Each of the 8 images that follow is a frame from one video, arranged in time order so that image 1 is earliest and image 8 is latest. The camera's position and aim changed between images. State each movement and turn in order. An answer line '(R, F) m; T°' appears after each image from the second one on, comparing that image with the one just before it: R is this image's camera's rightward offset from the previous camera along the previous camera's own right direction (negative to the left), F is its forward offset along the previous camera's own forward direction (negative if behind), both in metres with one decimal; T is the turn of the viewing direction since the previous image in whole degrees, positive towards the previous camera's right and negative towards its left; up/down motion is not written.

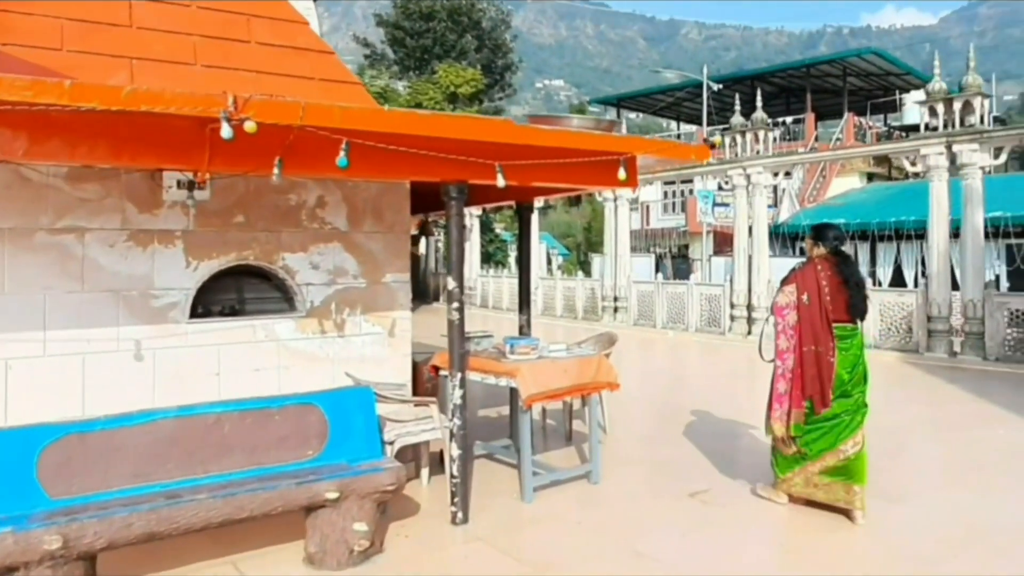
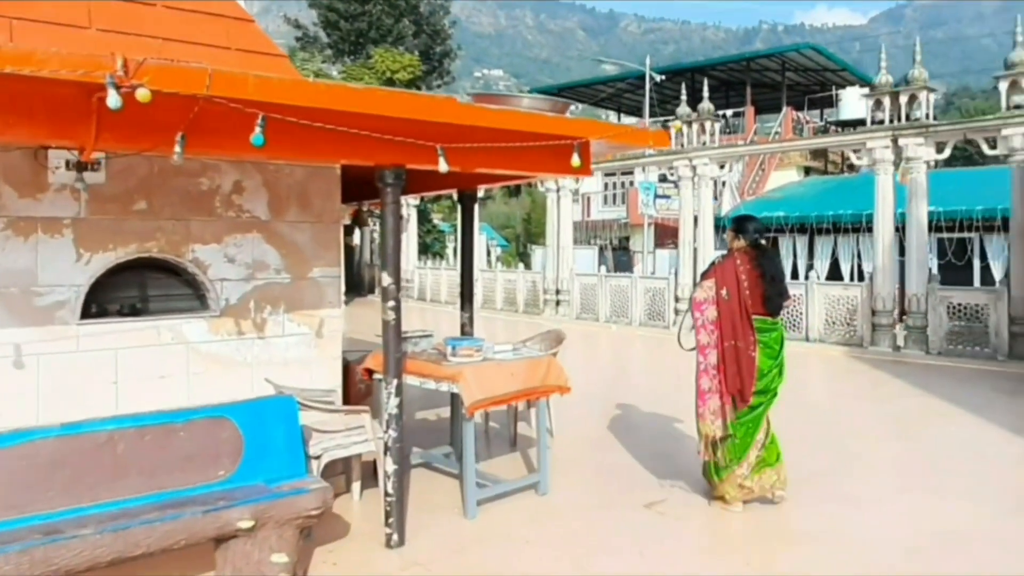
(0.0, +0.4) m; +4°
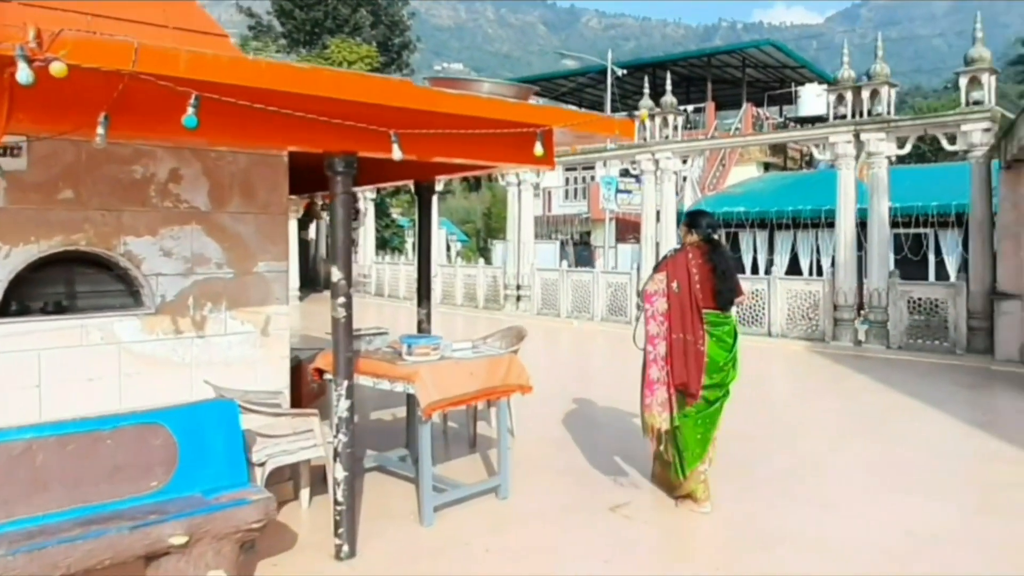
(0.0, +0.2) m; +3°
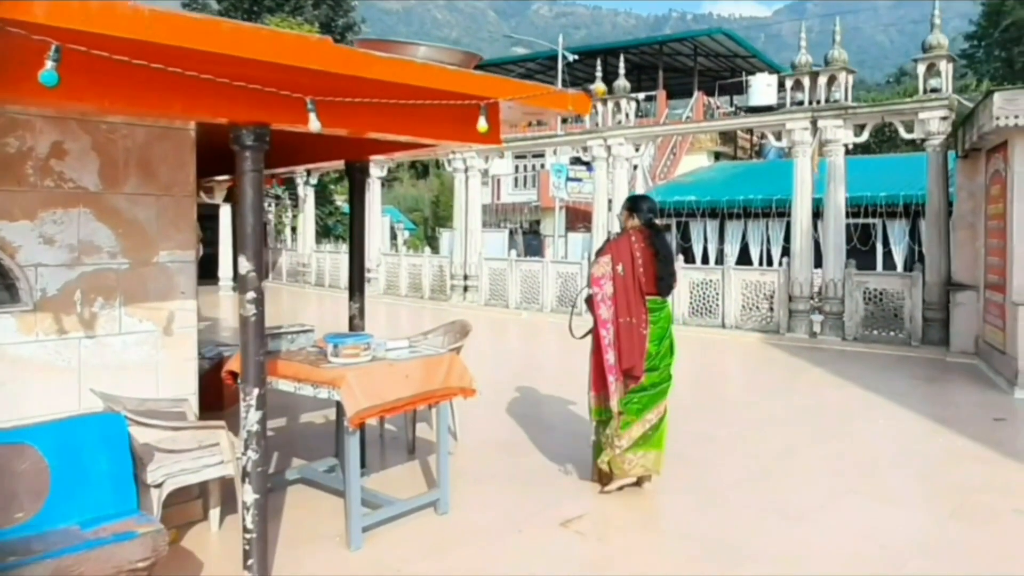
(0.0, +0.5) m; +3°
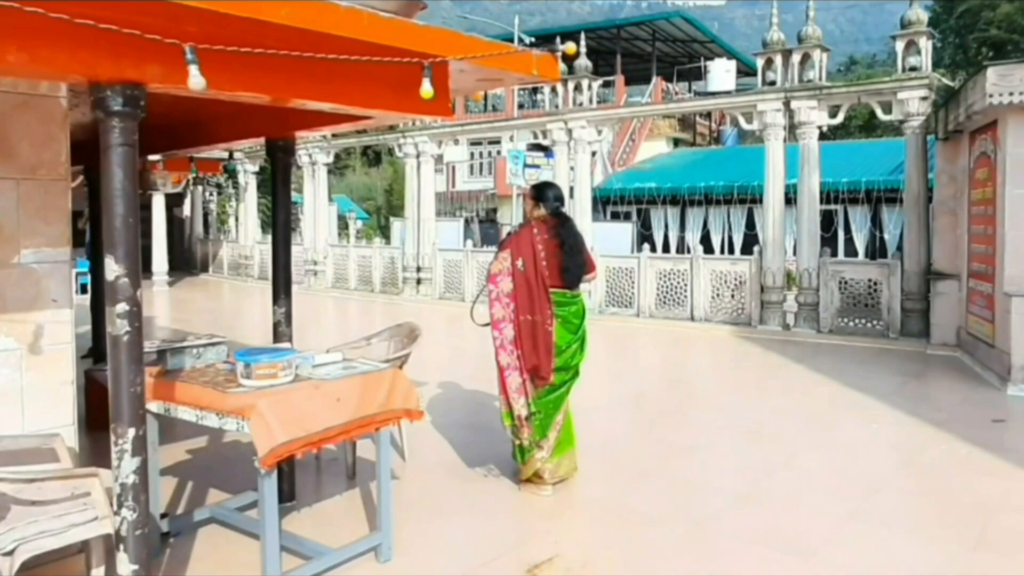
(0.0, +0.7) m; +3°
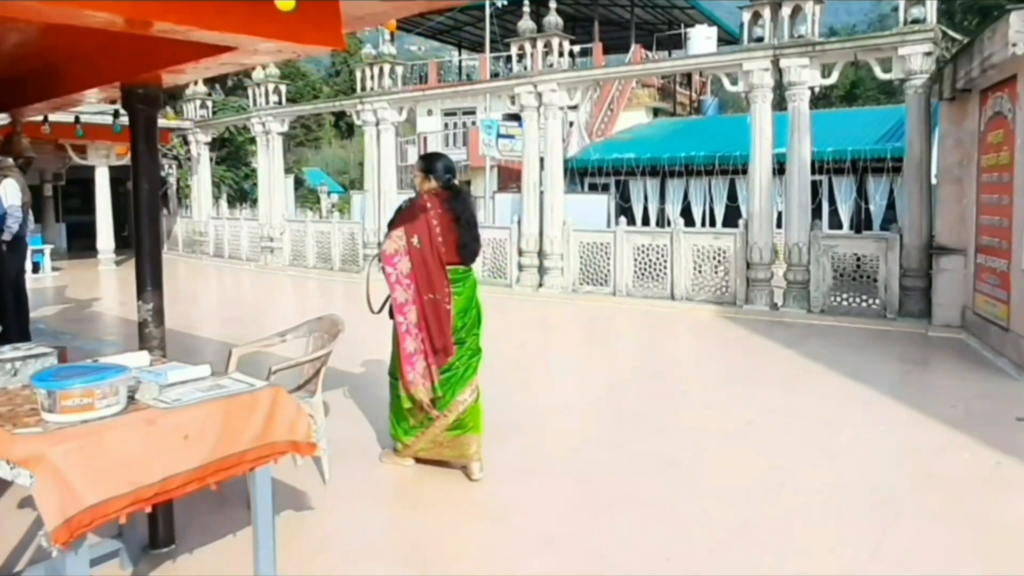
(+0.2, +0.8) m; +1°
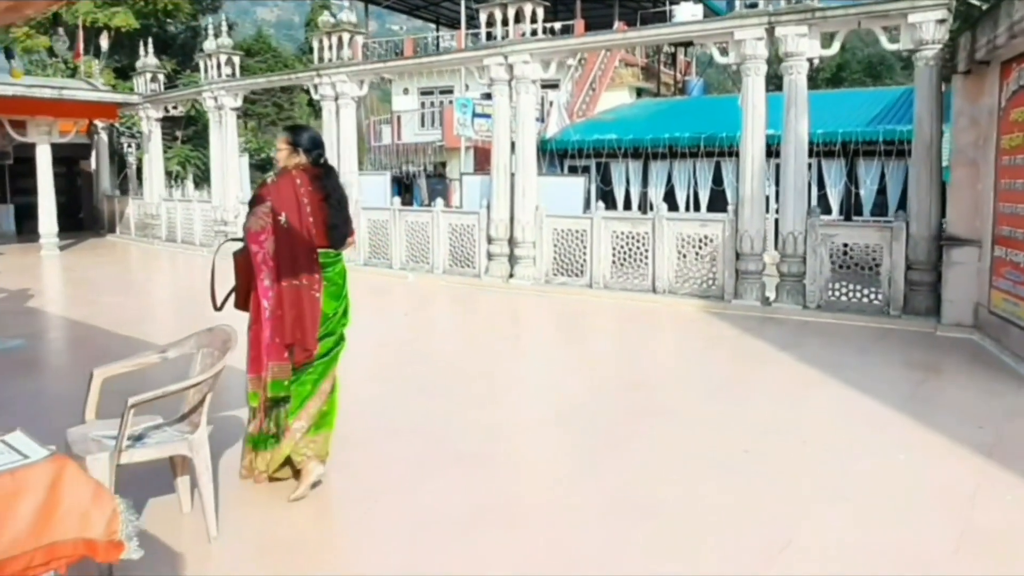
(+0.2, +0.8) m; +1°
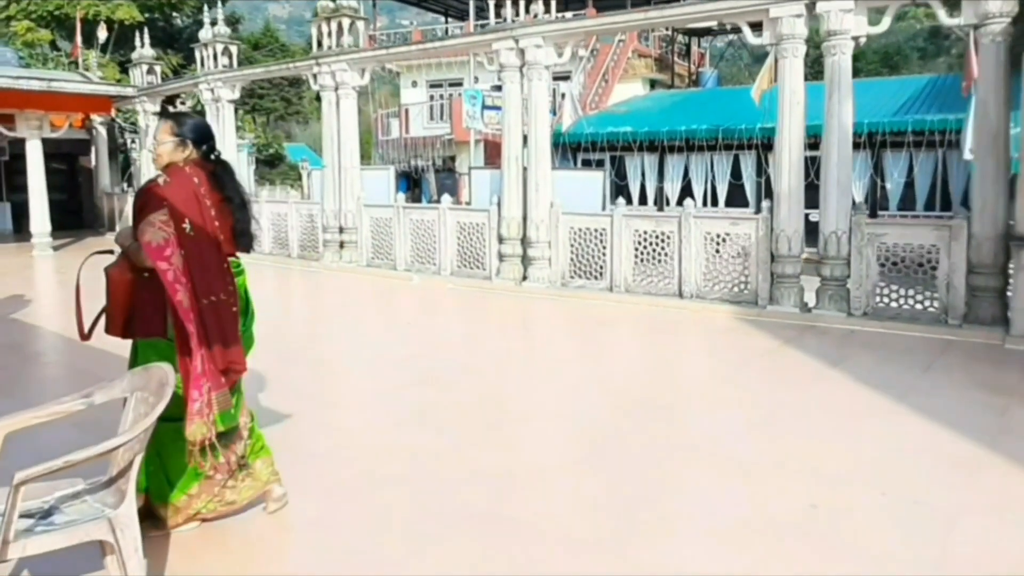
(0.0, +0.7) m; -1°
